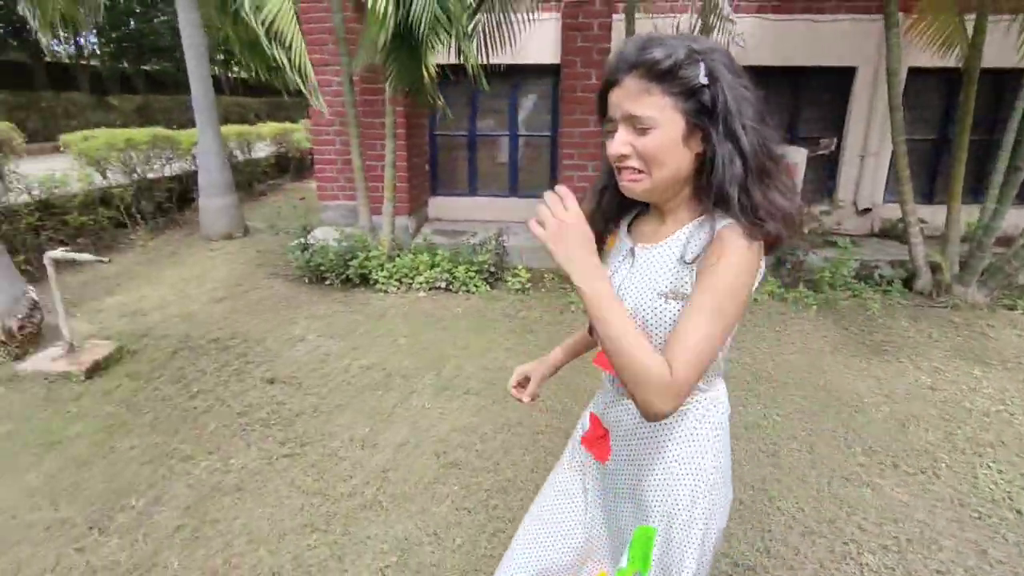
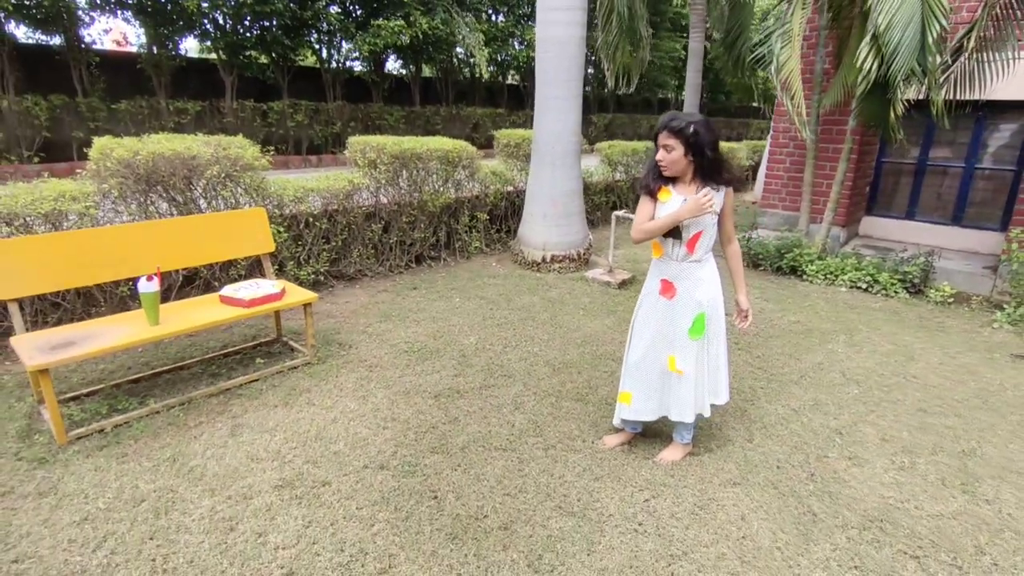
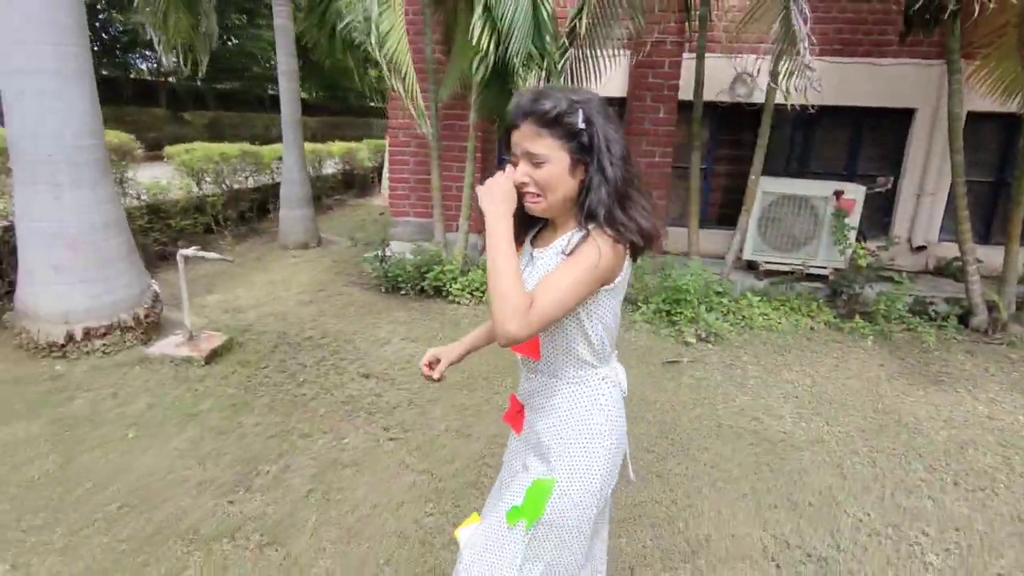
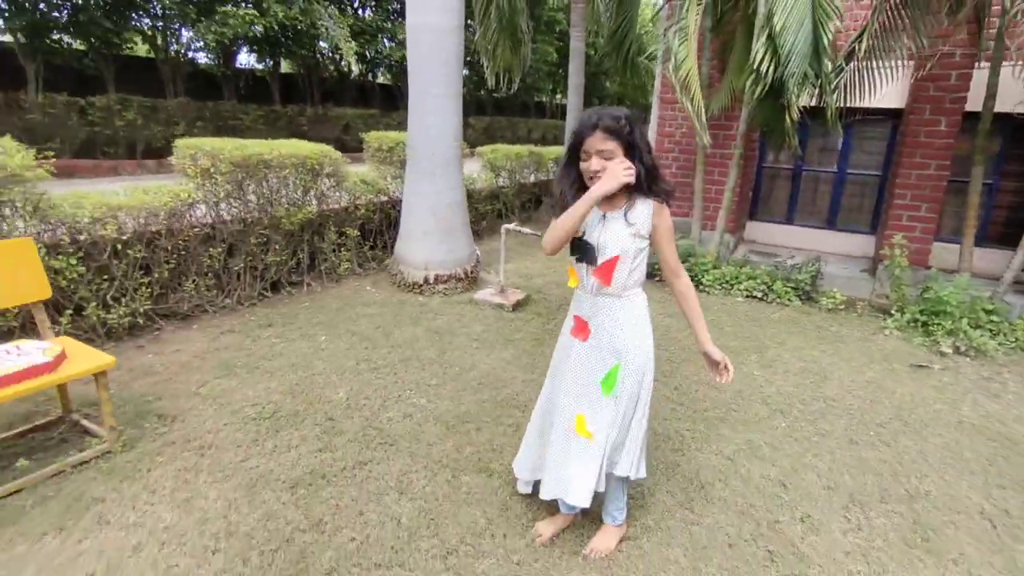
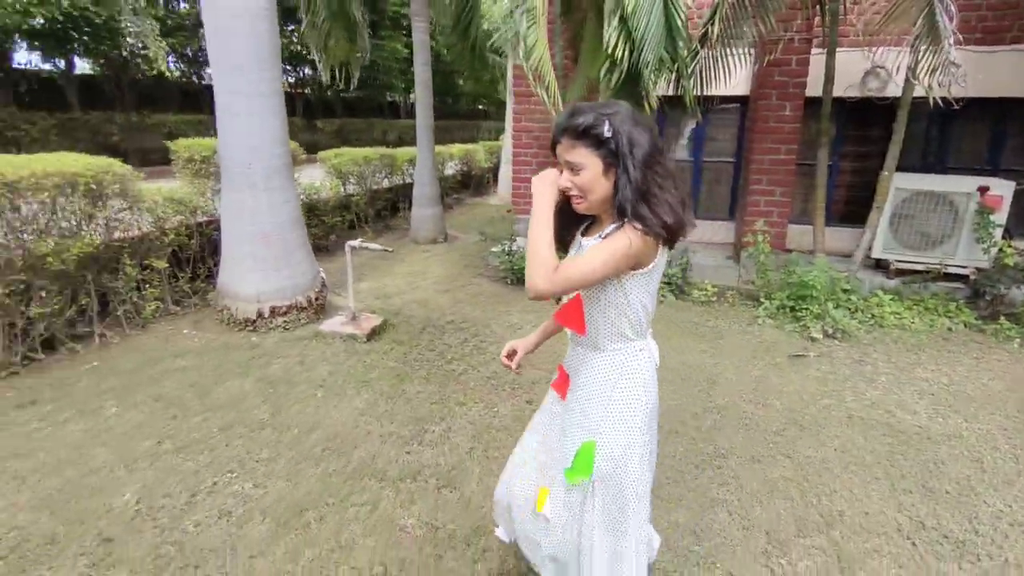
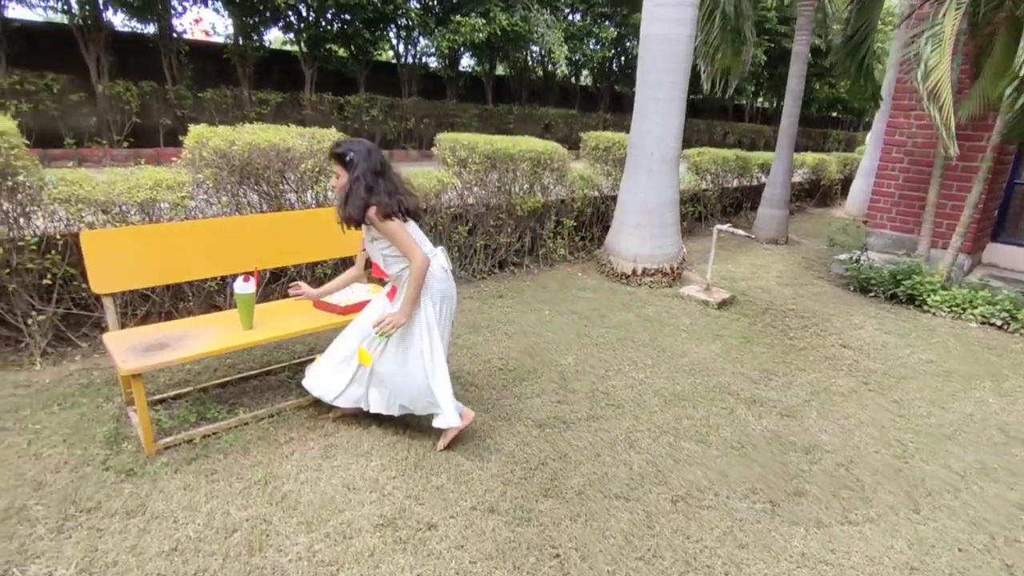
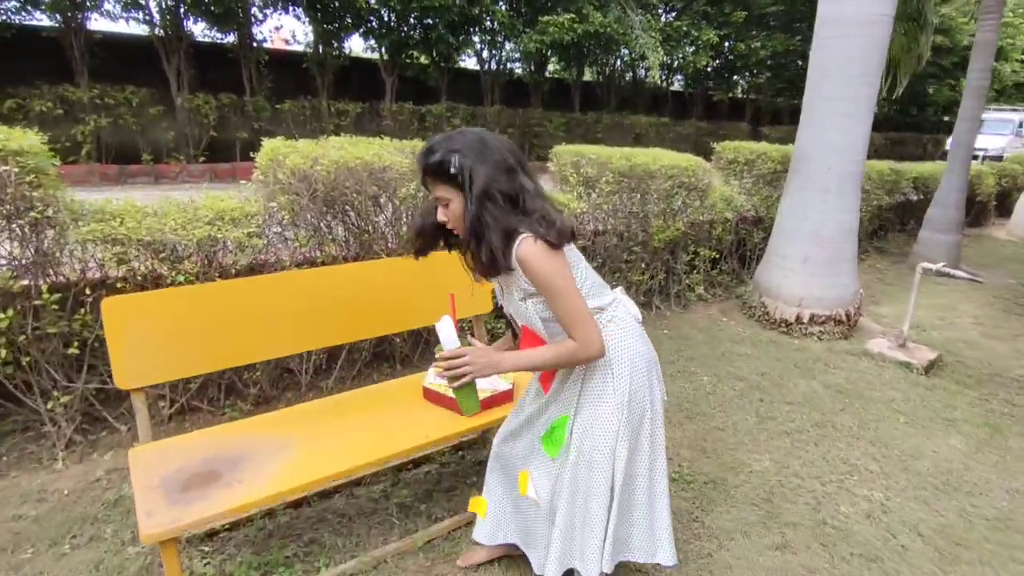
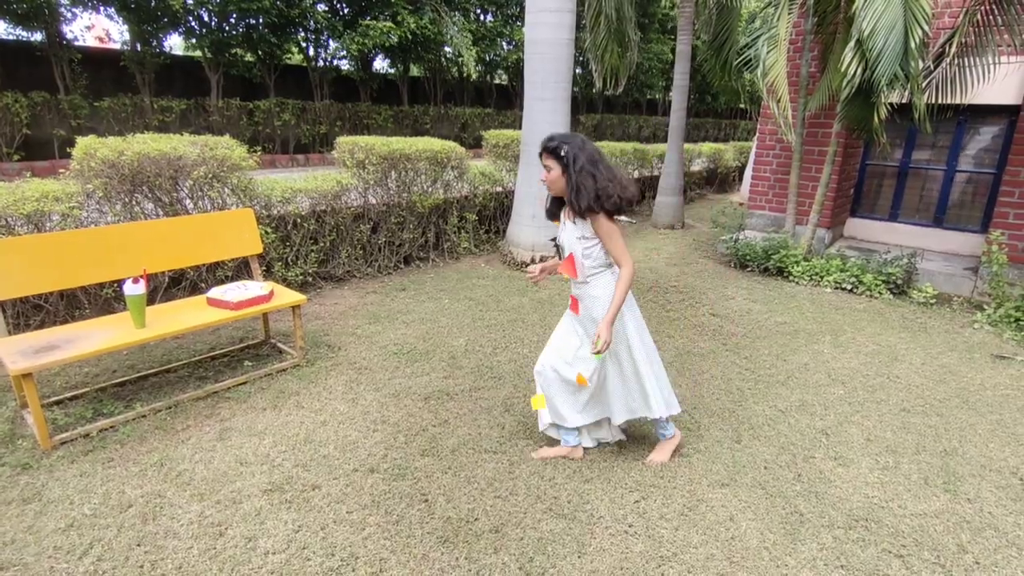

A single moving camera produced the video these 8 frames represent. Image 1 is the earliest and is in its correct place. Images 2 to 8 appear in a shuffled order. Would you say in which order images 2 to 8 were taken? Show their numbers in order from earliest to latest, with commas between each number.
3, 5, 4, 2, 8, 6, 7
